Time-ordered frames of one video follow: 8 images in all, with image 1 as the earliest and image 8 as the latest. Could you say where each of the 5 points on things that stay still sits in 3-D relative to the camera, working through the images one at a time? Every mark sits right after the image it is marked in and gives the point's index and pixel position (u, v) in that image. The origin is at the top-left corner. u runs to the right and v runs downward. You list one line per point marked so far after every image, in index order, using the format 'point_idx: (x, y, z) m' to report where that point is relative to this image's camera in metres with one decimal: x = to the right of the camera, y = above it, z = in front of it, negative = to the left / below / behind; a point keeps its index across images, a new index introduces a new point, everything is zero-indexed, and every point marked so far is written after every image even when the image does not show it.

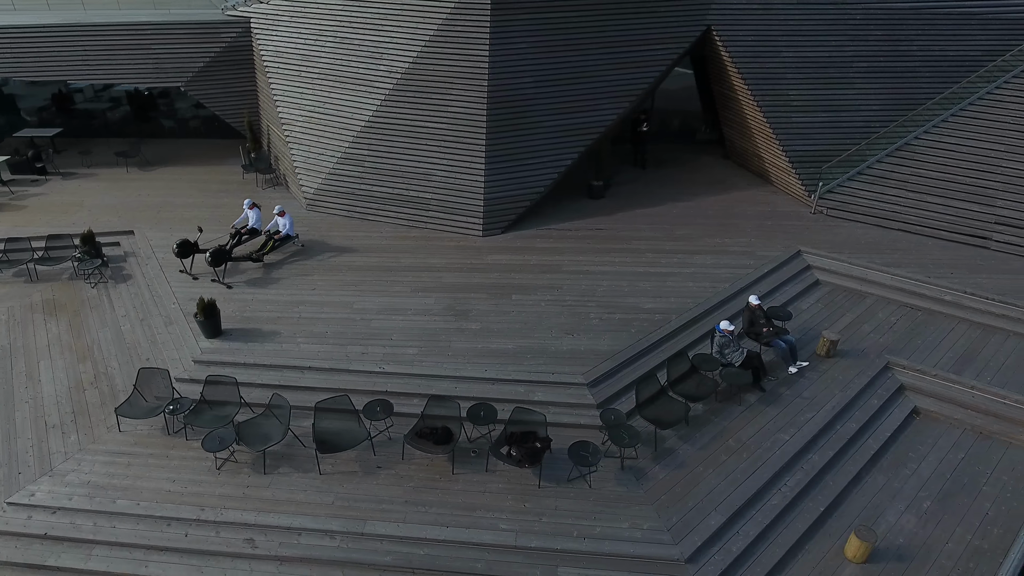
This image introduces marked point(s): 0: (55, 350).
0: (-6.6, -0.9, +8.8) m
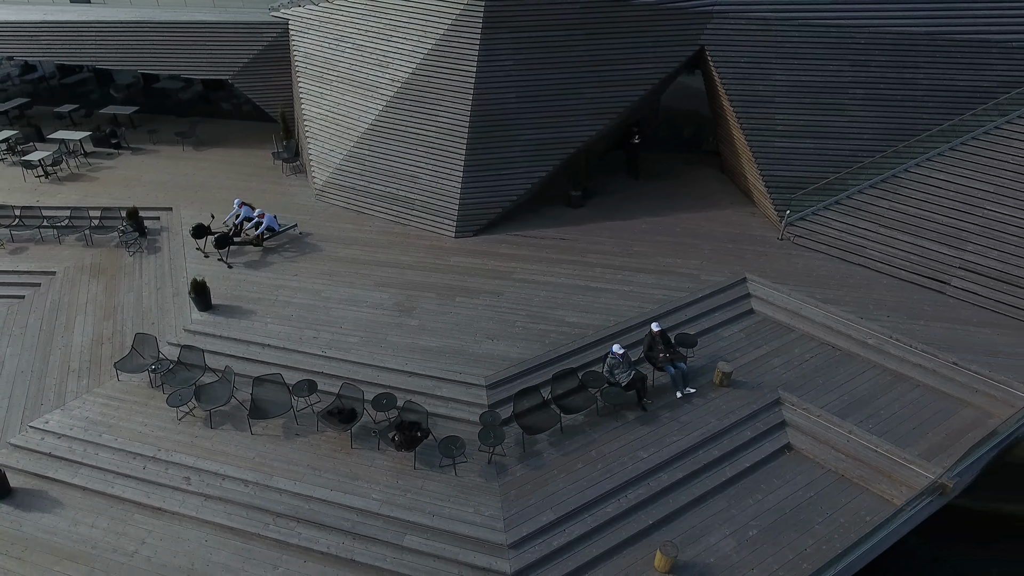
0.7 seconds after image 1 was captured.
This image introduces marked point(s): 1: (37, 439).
0: (-7.7, -0.3, +11.0) m
1: (-6.8, -2.2, +8.7) m
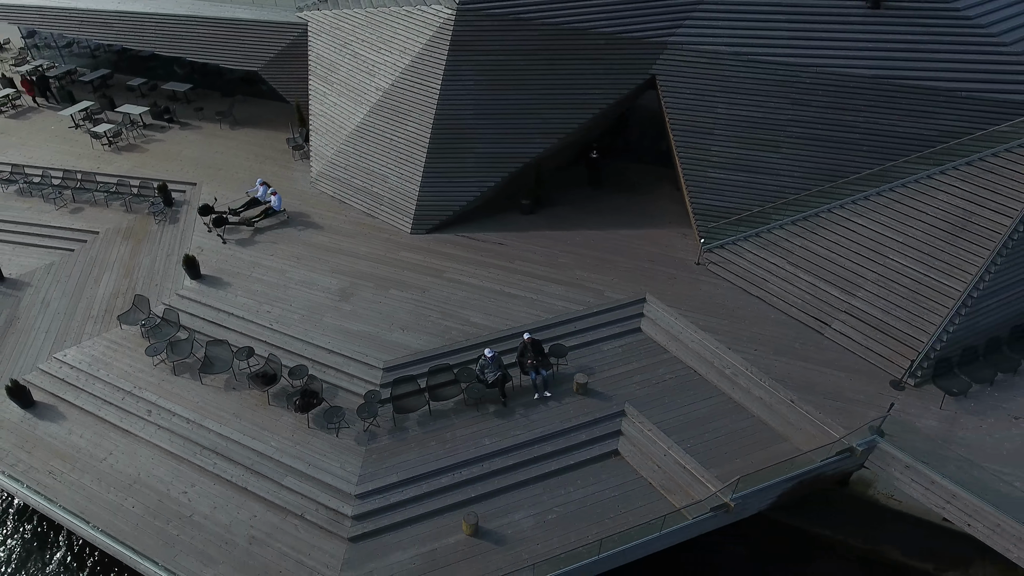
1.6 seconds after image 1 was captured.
0: (-9.2, +0.5, +14.1) m
1: (-8.8, -1.5, +11.8) m
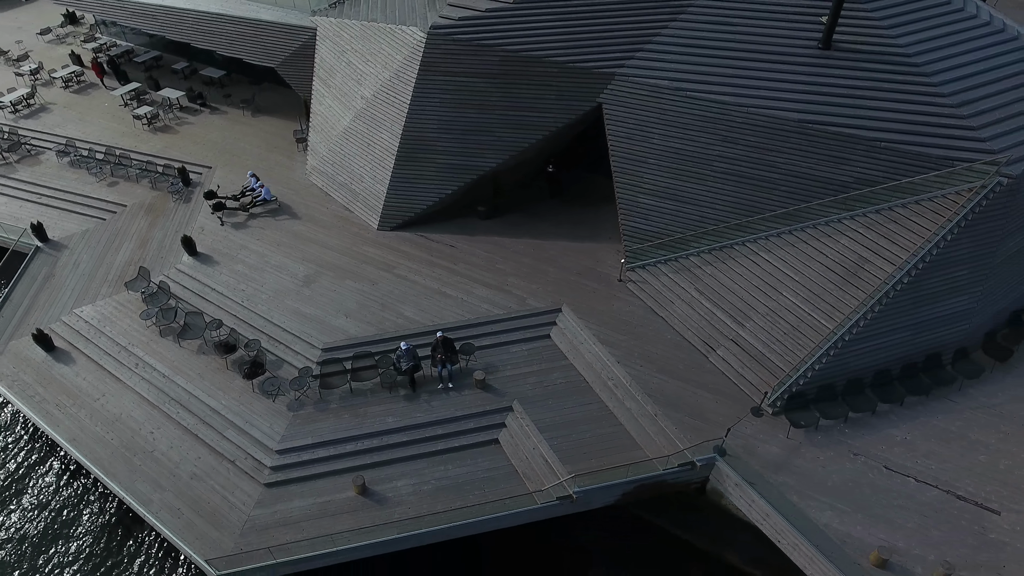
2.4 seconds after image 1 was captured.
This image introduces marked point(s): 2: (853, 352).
0: (-10.5, +1.4, +16.9) m
1: (-10.6, -0.8, +14.7) m
2: (+7.0, -1.3, +12.4) m
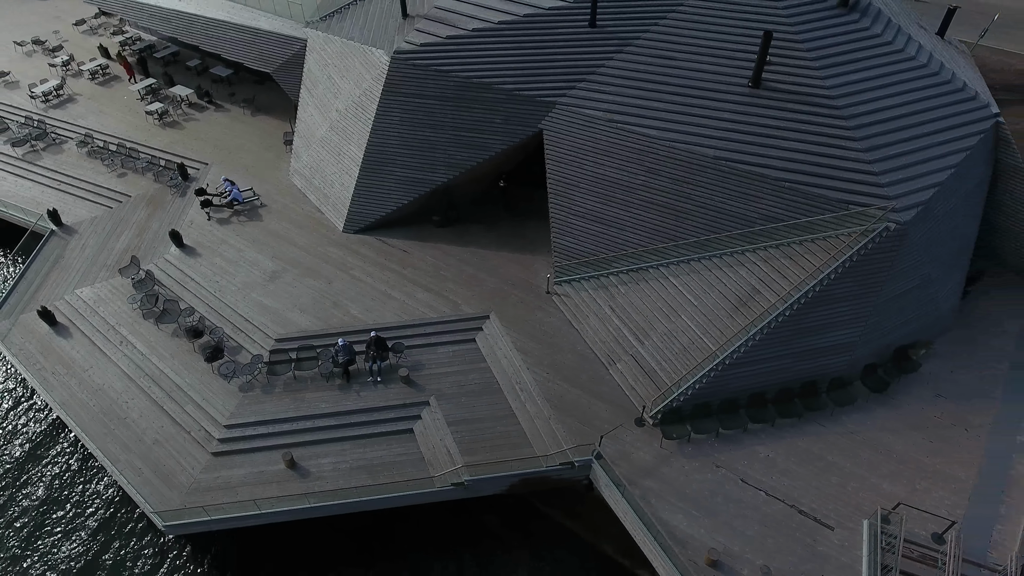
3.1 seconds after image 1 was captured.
0: (-12.0, +1.9, +19.2) m
1: (-12.3, -0.3, +17.1) m
2: (+5.0, -2.0, +13.7) m
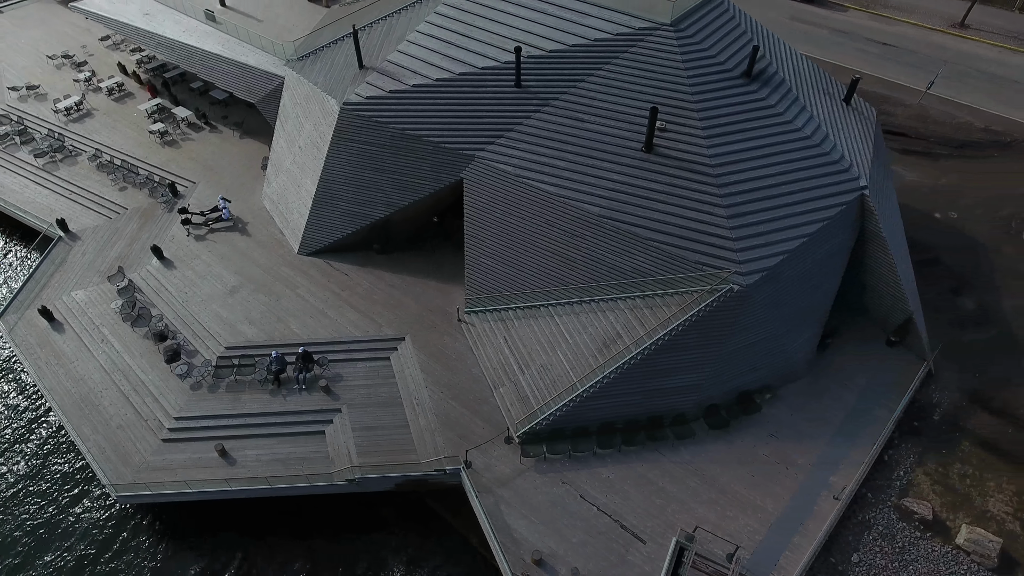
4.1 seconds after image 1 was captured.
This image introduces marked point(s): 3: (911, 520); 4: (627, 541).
0: (-14.4, +1.9, +22.6) m
1: (-15.0, -0.4, +20.5) m
2: (+2.1, -3.2, +16.2) m
3: (+10.2, -5.9, +15.4) m
4: (+2.8, -6.1, +14.6) m
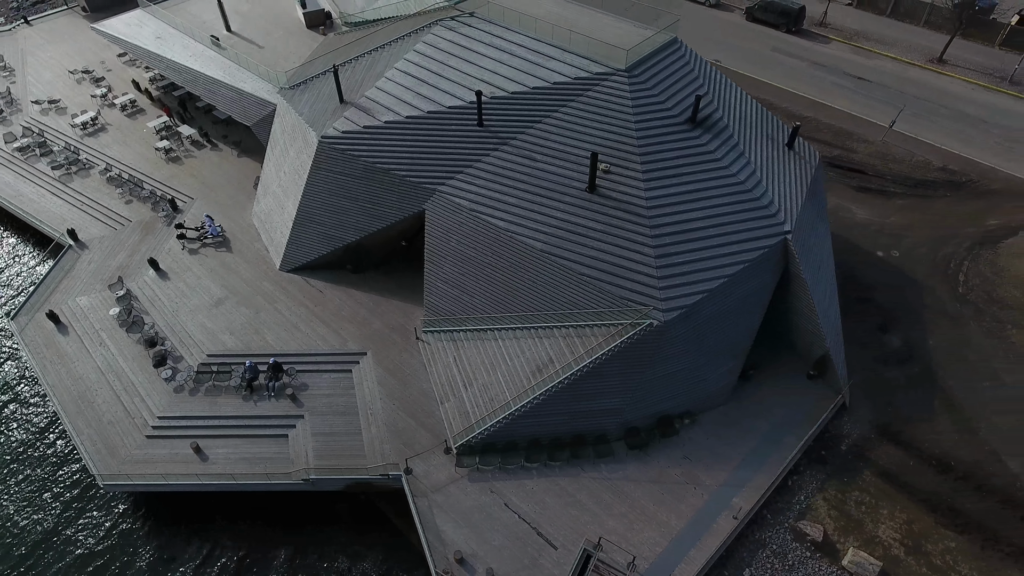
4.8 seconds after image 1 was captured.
0: (-15.8, +1.6, +24.9) m
1: (-16.5, -0.7, +23.0) m
2: (+0.2, -4.1, +18.1) m
3: (+8.2, -7.1, +17.1) m
4: (+0.8, -7.0, +16.5) m
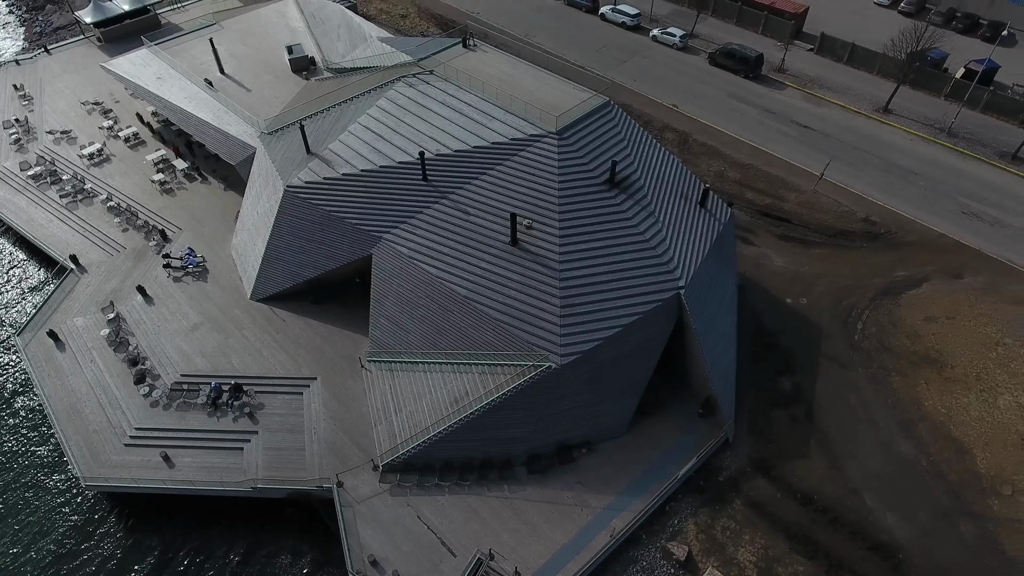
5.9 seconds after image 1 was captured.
0: (-18.3, +0.6, +28.3) m
1: (-19.2, -1.6, +26.4) m
2: (-2.7, -5.6, +21.1) m
3: (+5.2, -8.9, +19.9) m
4: (-2.2, -8.6, +19.5) m
